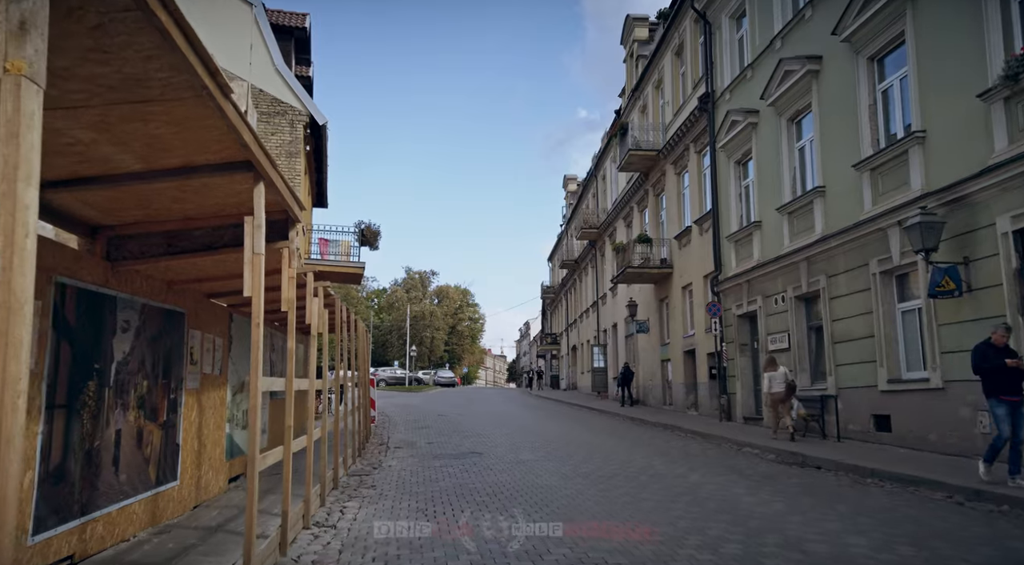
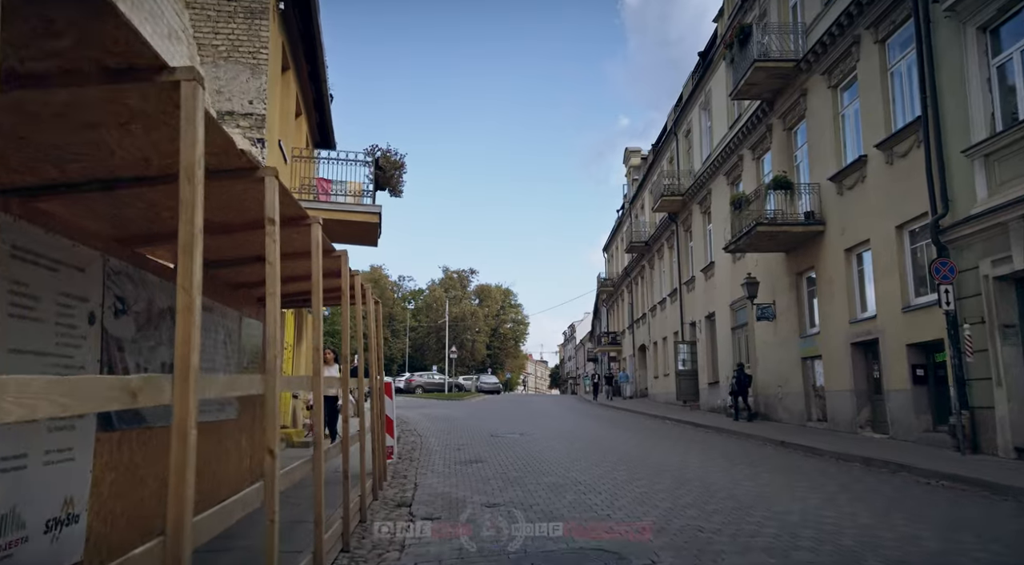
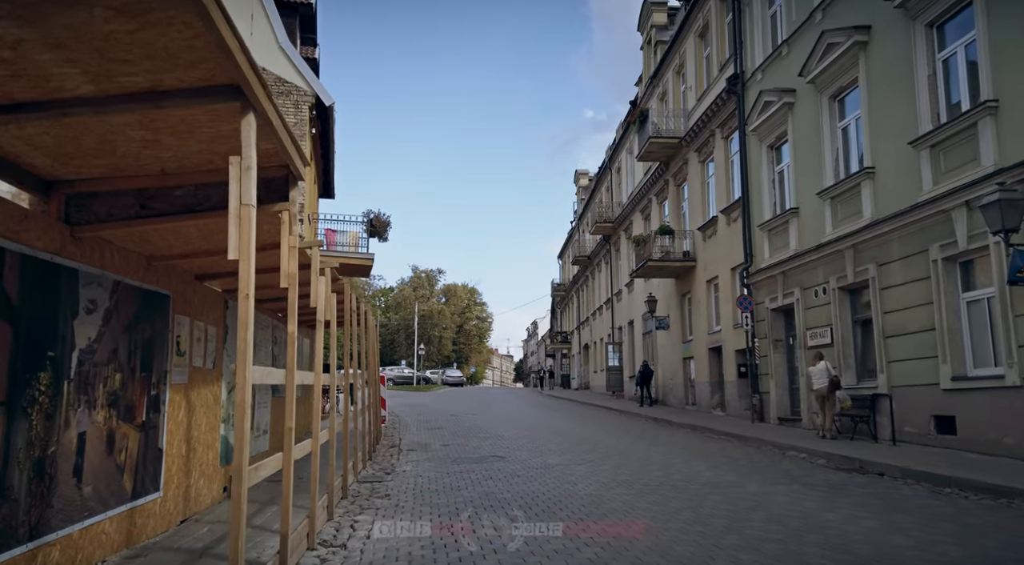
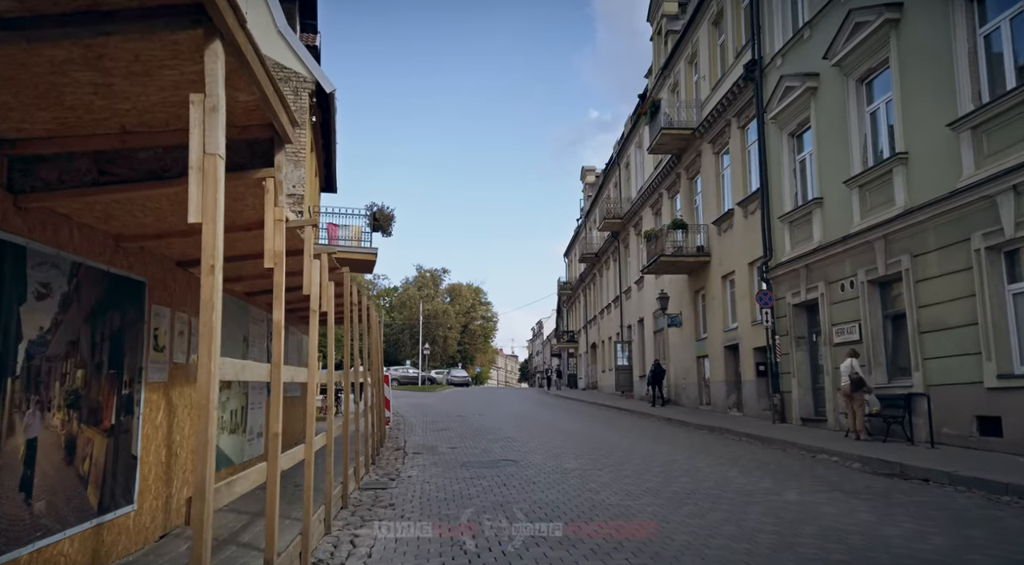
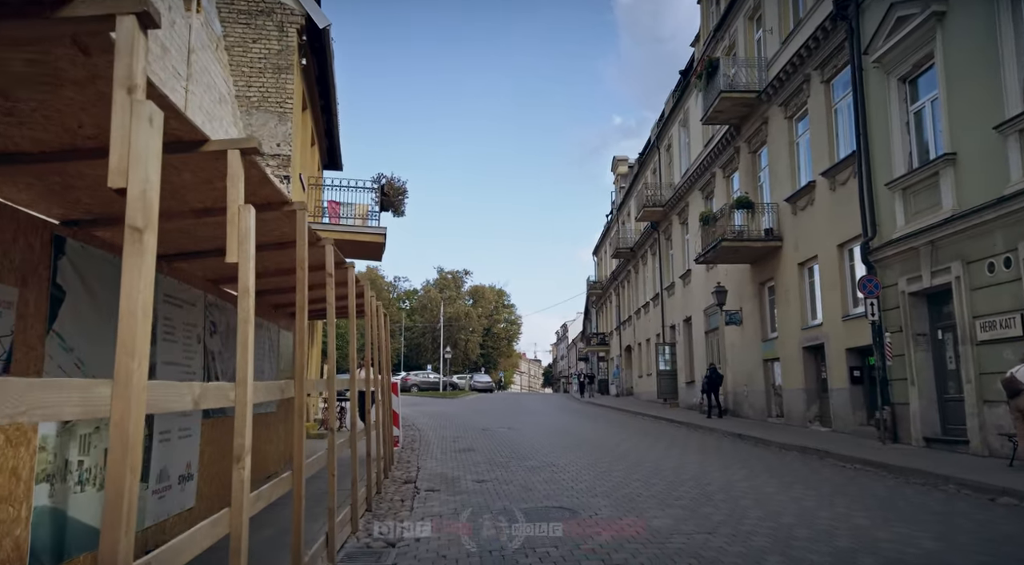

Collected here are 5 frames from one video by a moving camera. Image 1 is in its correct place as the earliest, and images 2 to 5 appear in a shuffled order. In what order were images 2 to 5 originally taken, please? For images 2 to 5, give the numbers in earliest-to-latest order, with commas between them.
3, 4, 5, 2
